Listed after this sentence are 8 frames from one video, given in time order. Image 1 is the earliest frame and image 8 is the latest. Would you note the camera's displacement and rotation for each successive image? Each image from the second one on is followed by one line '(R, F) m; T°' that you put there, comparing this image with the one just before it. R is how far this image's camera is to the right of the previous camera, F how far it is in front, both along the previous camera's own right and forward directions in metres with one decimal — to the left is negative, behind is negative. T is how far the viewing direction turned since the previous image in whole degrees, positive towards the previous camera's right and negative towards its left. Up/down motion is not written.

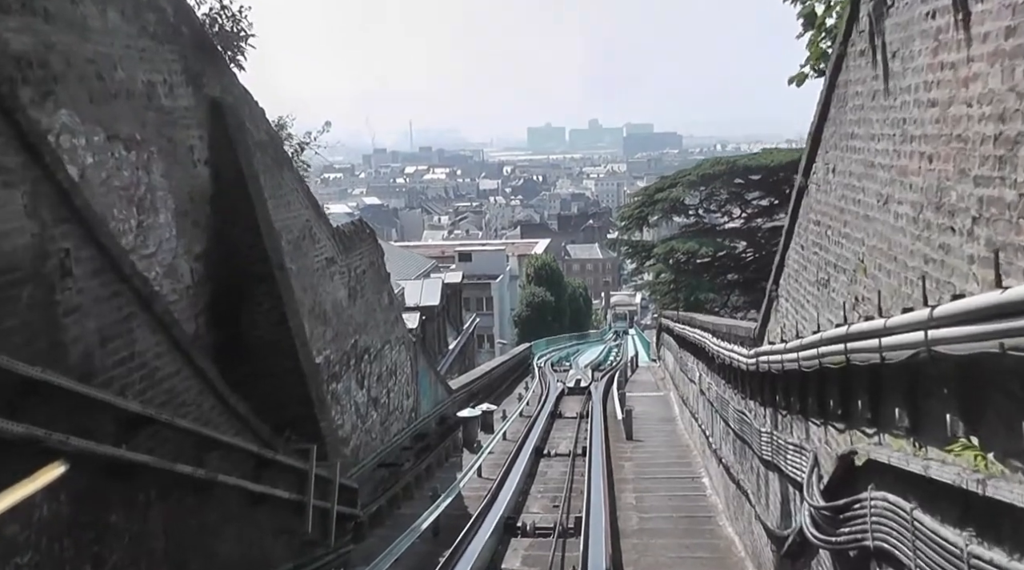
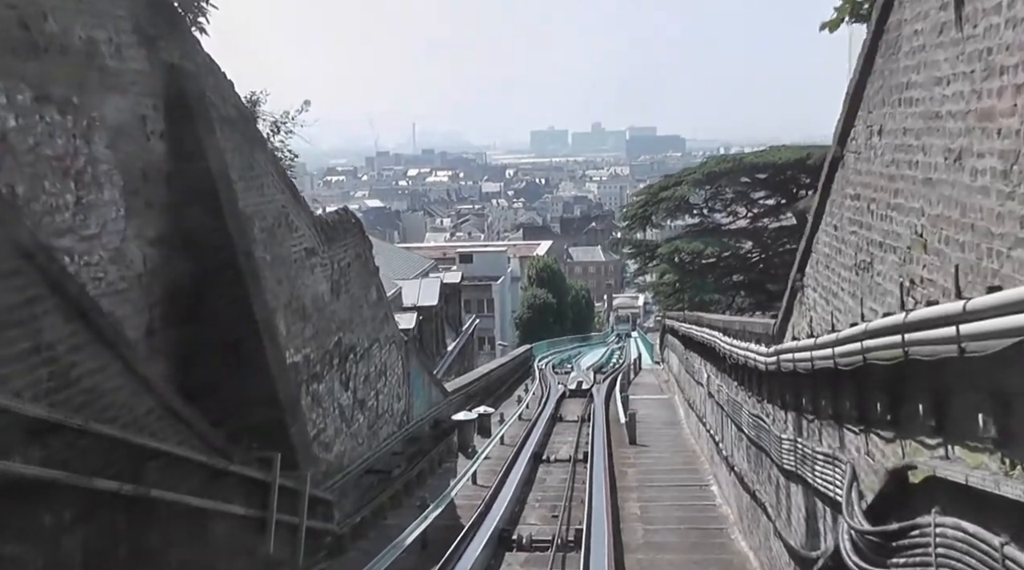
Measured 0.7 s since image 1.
(+0.1, +0.8) m; 0°
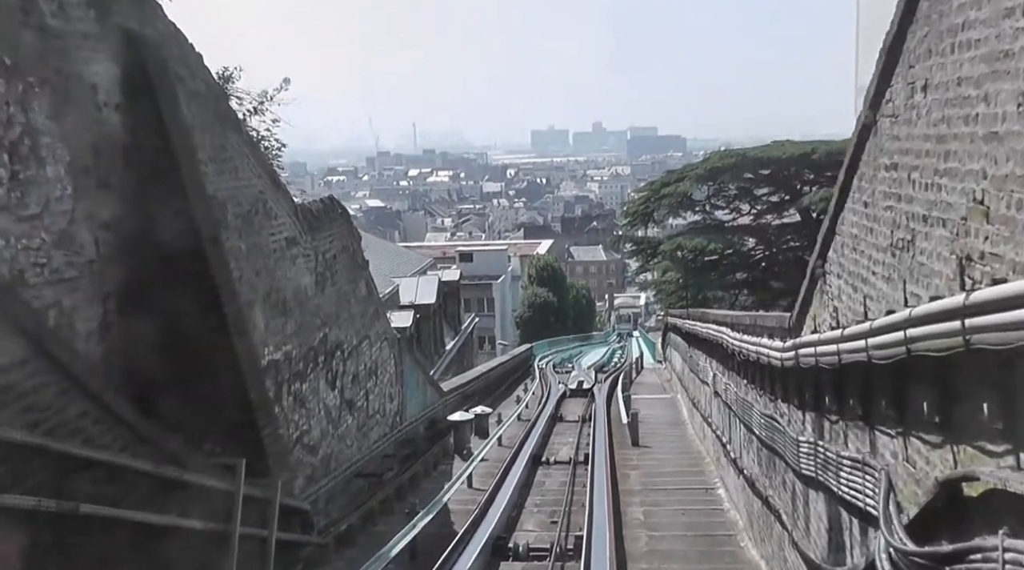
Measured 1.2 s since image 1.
(+0.1, +0.6) m; 0°
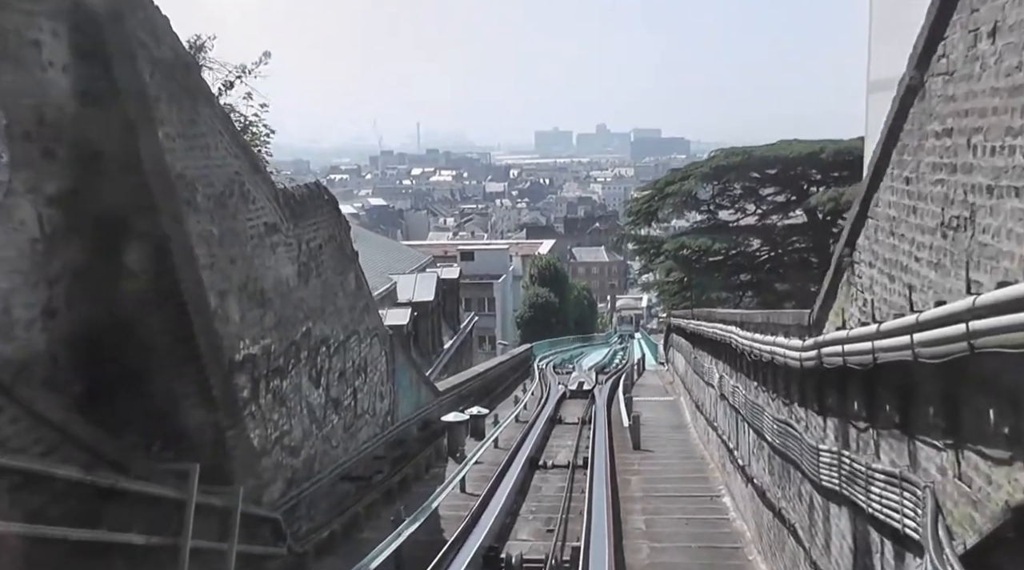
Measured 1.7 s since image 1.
(+0.1, +0.6) m; 0°
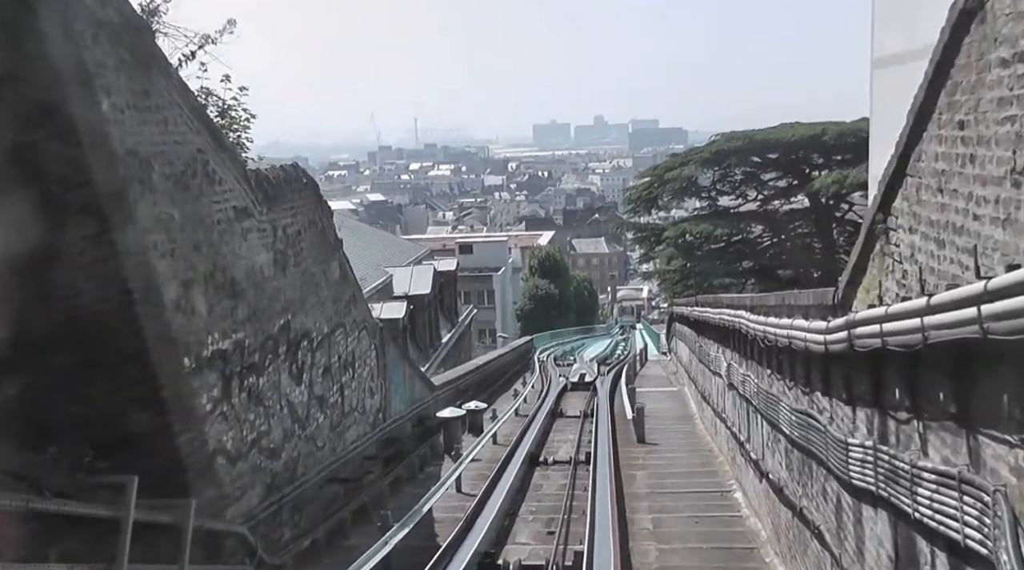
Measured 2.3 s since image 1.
(+0.1, +0.6) m; 0°
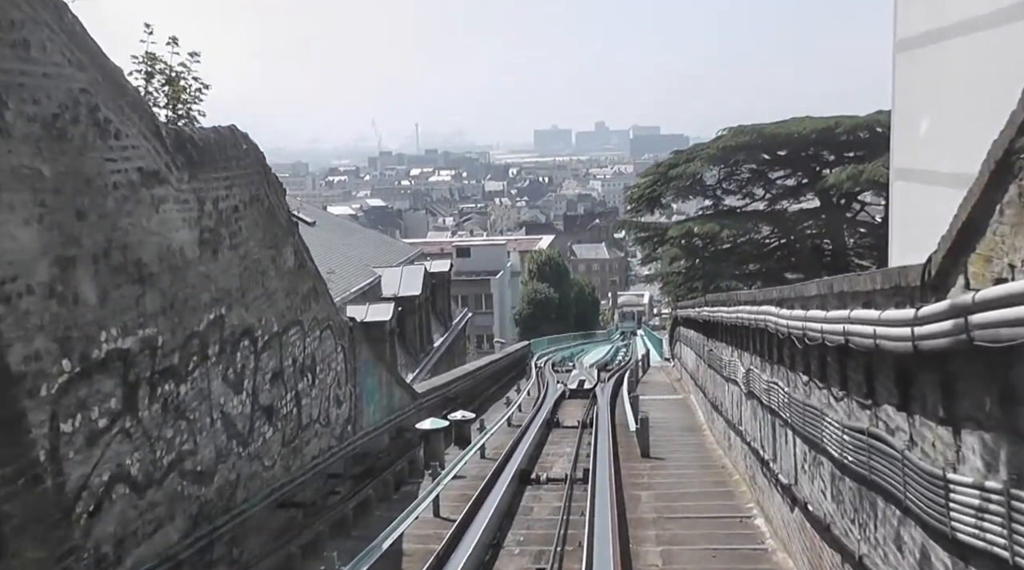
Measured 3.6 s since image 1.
(+0.1, +1.5) m; 0°
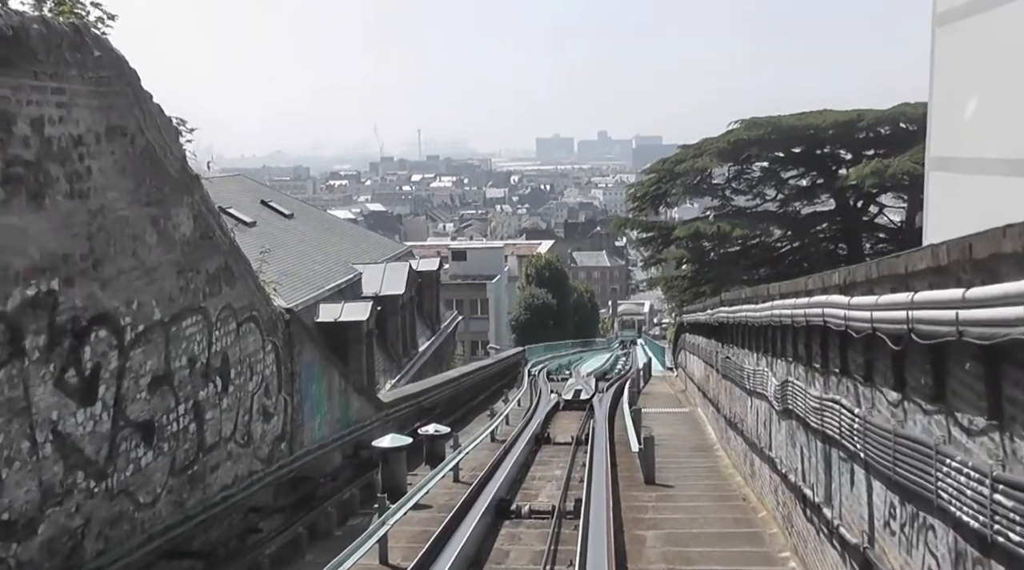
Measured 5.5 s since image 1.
(+0.2, +2.1) m; 0°
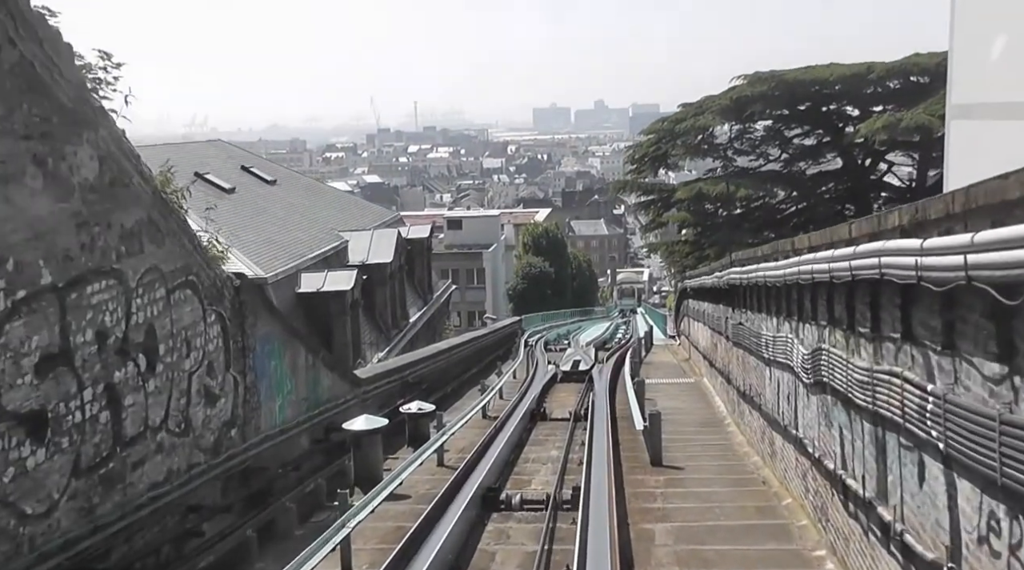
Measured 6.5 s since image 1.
(+0.1, +1.2) m; 0°
